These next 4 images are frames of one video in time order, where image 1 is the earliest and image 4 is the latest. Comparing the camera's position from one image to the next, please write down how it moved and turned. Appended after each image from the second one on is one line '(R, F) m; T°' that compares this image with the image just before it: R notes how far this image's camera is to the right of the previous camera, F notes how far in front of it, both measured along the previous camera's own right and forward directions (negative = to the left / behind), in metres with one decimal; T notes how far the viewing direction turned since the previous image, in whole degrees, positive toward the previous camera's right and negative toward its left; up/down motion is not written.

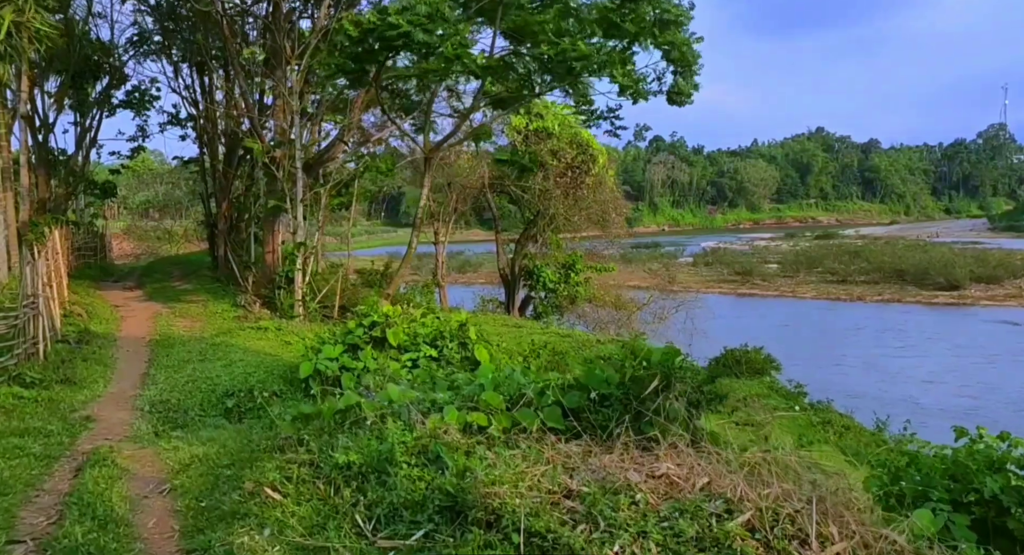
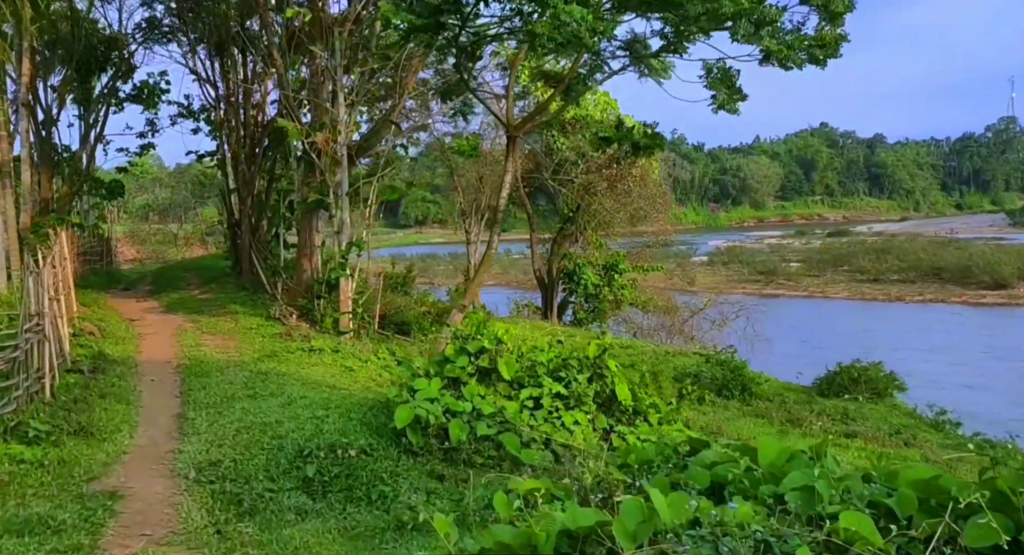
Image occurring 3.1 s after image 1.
(-1.0, +1.8) m; 0°
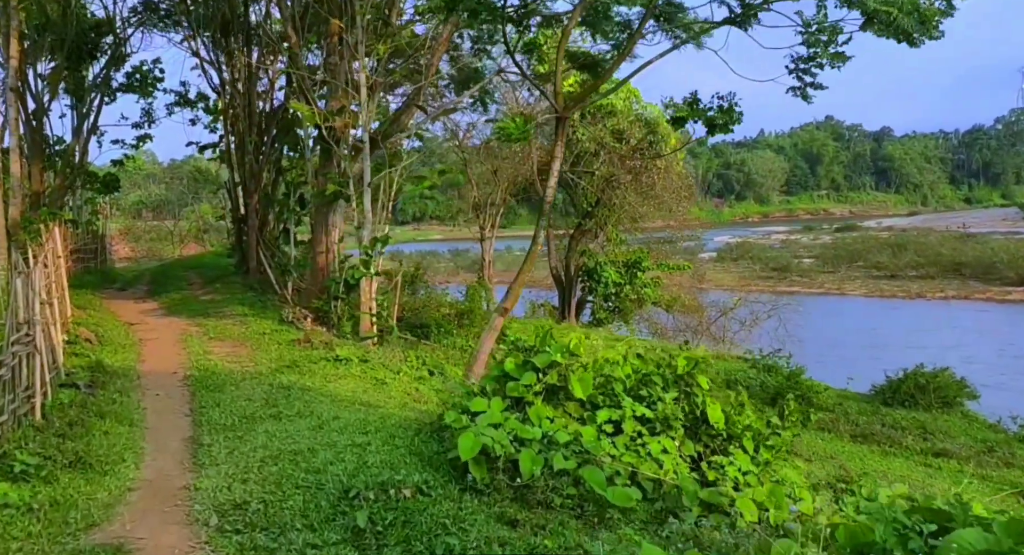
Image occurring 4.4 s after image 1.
(-0.4, +0.9) m; 0°
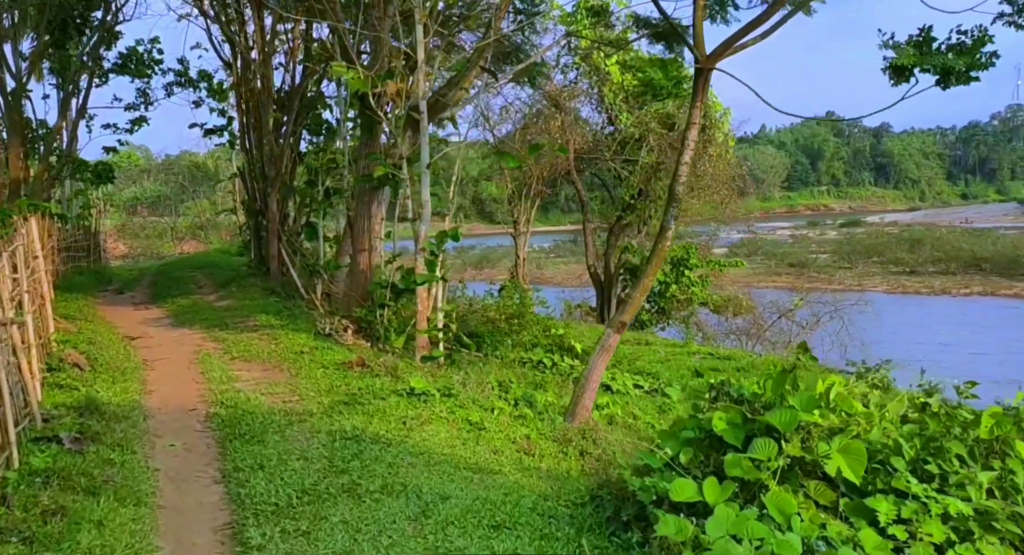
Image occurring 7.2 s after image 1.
(-0.8, +1.8) m; 0°
